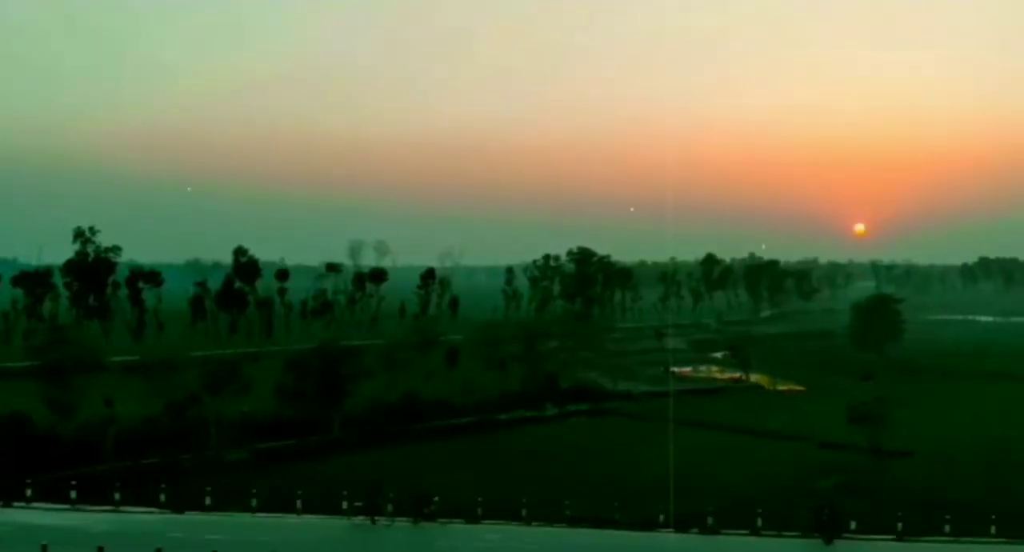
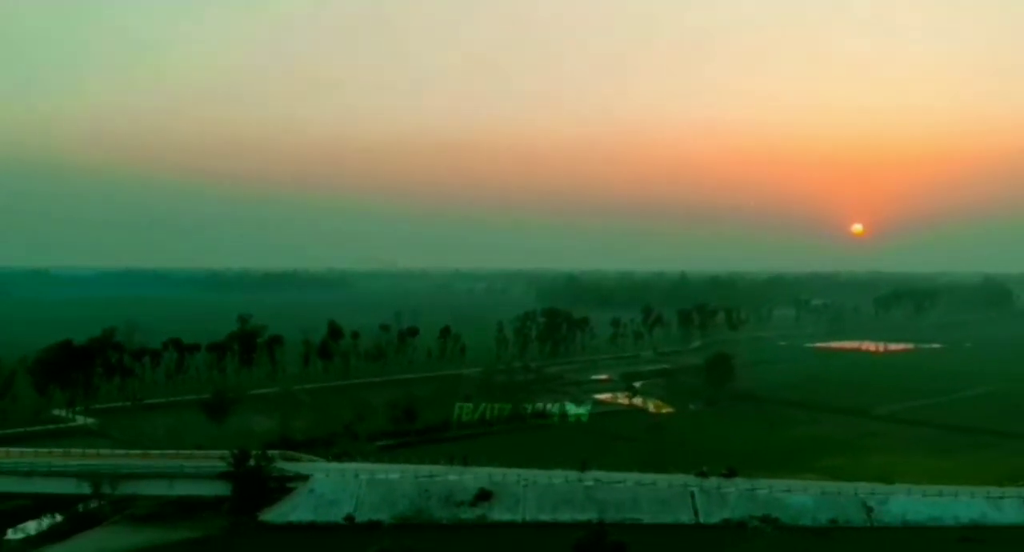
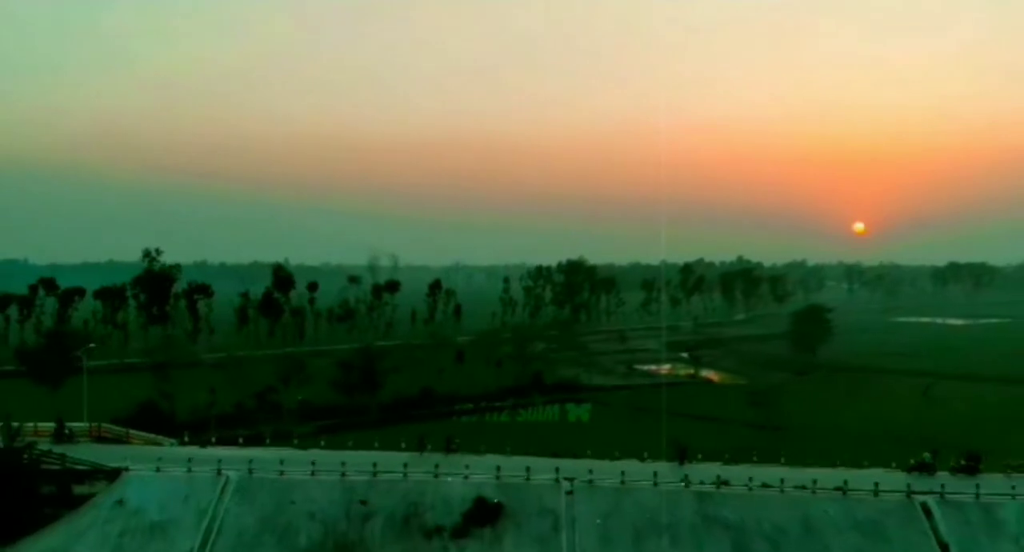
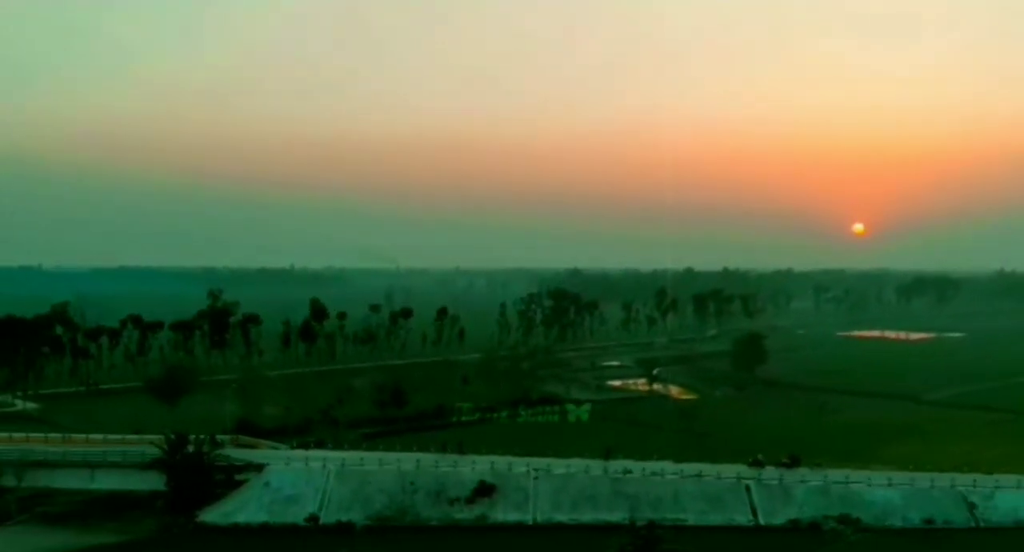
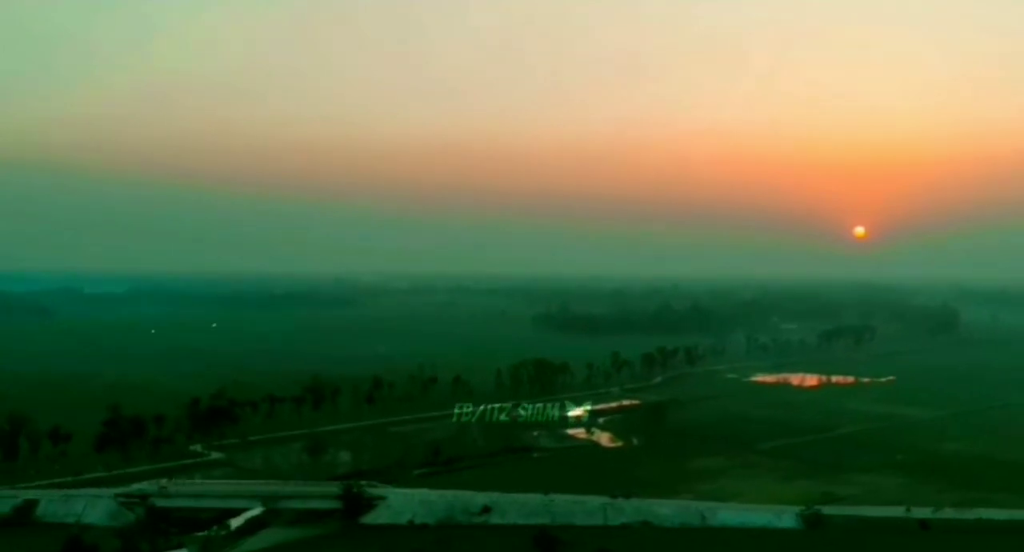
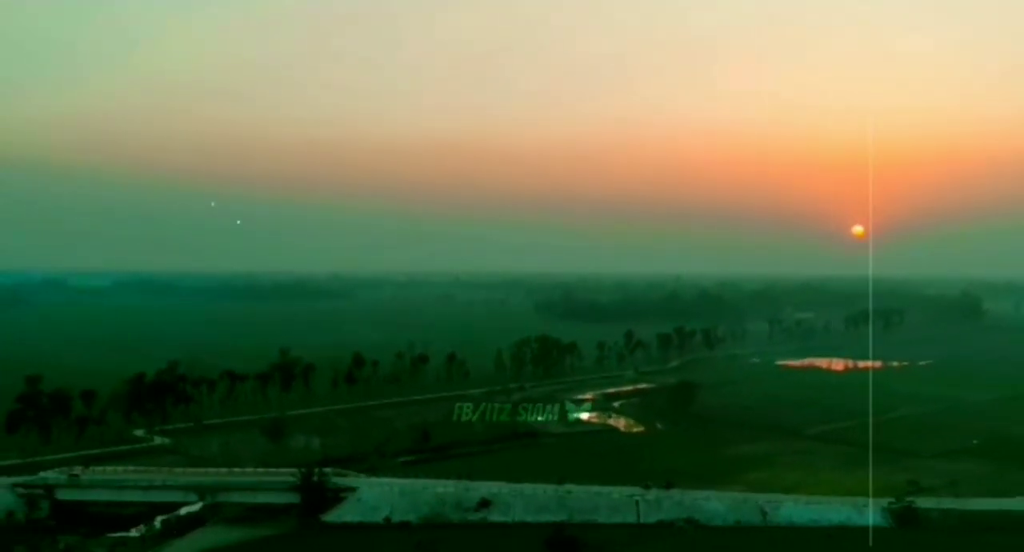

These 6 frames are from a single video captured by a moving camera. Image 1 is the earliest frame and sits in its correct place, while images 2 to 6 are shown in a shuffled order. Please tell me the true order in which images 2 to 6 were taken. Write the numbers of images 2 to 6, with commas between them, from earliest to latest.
3, 4, 2, 6, 5
